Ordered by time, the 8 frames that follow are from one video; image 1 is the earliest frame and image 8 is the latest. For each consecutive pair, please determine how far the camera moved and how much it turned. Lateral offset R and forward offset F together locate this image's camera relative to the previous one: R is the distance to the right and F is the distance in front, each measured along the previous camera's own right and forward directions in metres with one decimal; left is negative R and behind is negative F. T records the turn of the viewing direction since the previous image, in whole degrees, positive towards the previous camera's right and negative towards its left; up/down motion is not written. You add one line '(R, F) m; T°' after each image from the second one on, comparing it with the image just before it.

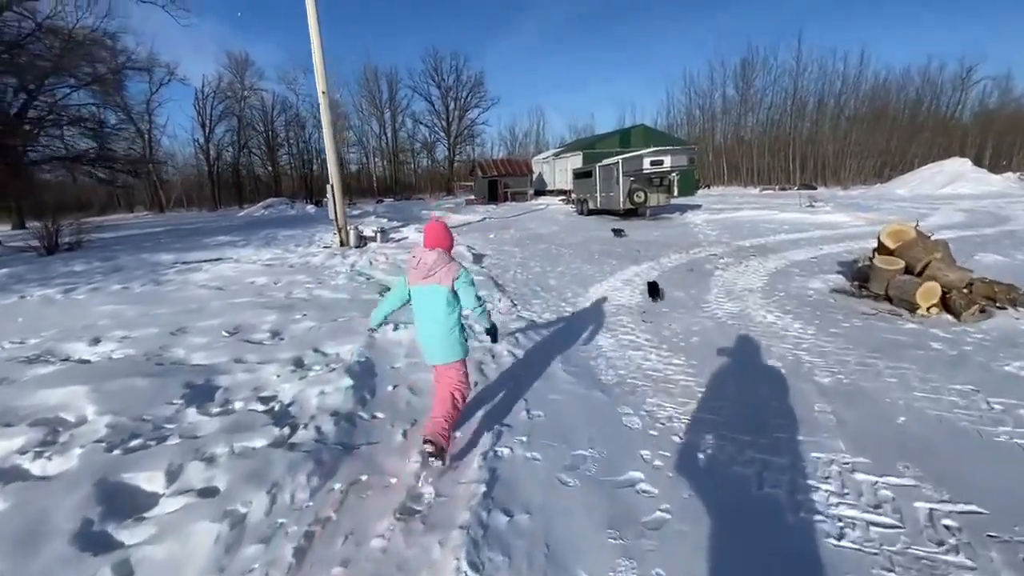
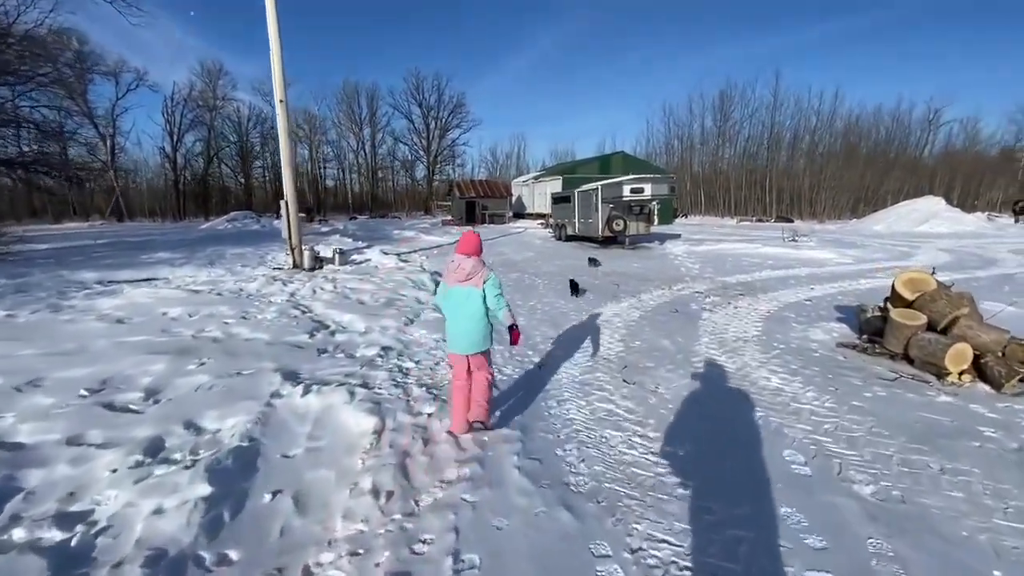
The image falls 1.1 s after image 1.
(+0.3, +1.3) m; +3°
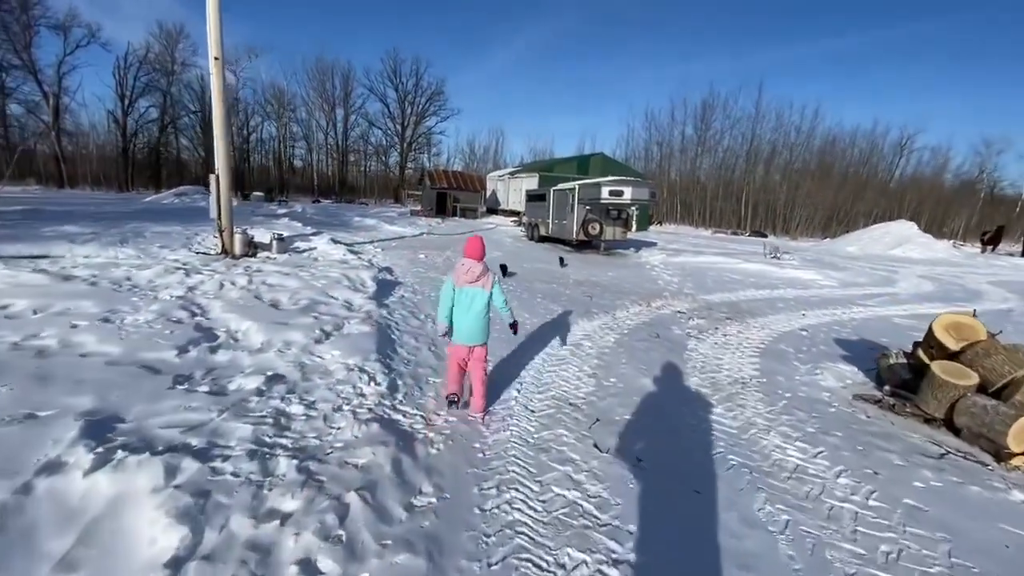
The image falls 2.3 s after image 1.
(+0.3, +1.6) m; +3°
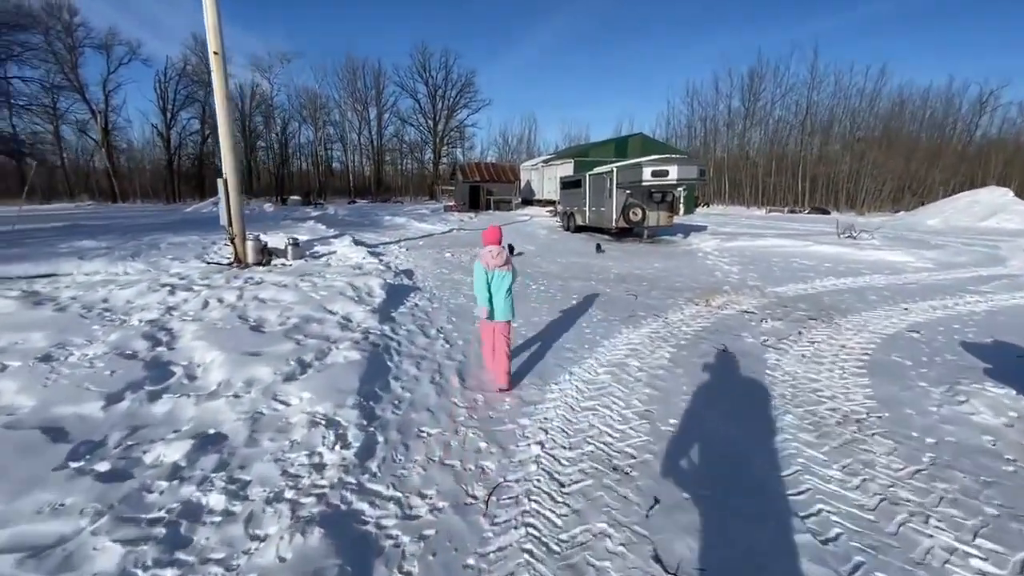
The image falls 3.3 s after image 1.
(+0.2, +1.5) m; -5°
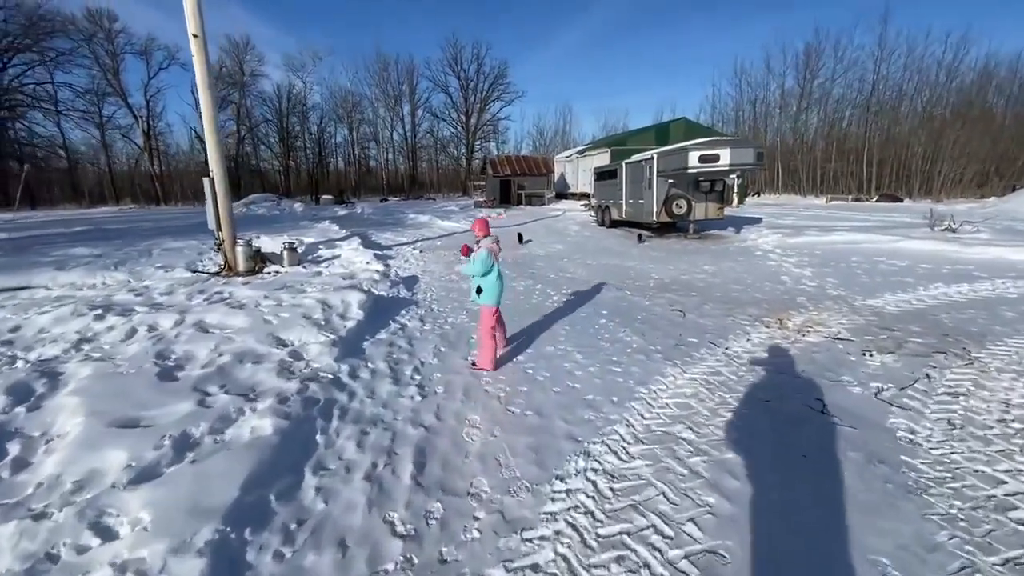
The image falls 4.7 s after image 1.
(+0.4, +1.8) m; -5°
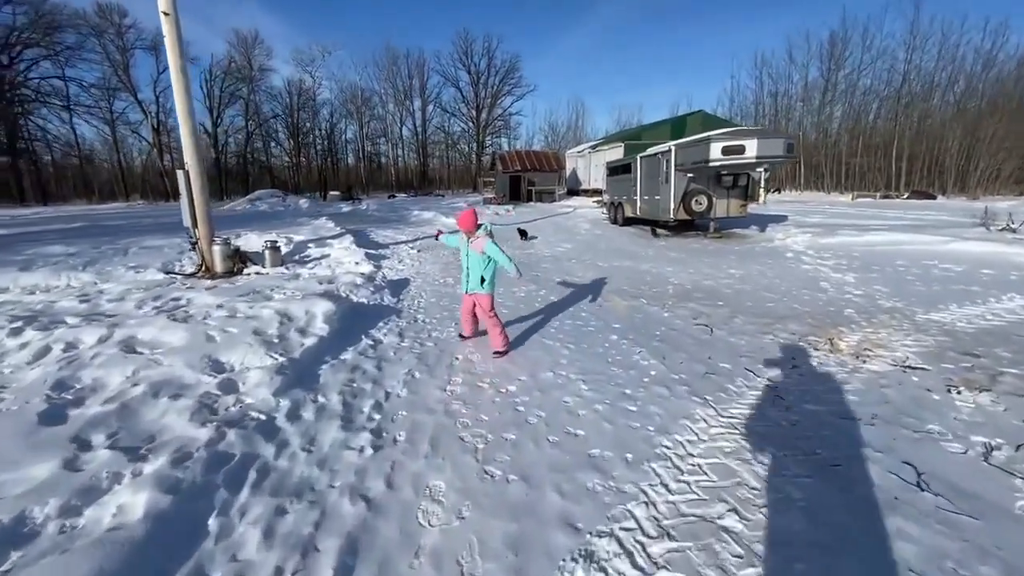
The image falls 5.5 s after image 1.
(+0.2, +1.1) m; -1°
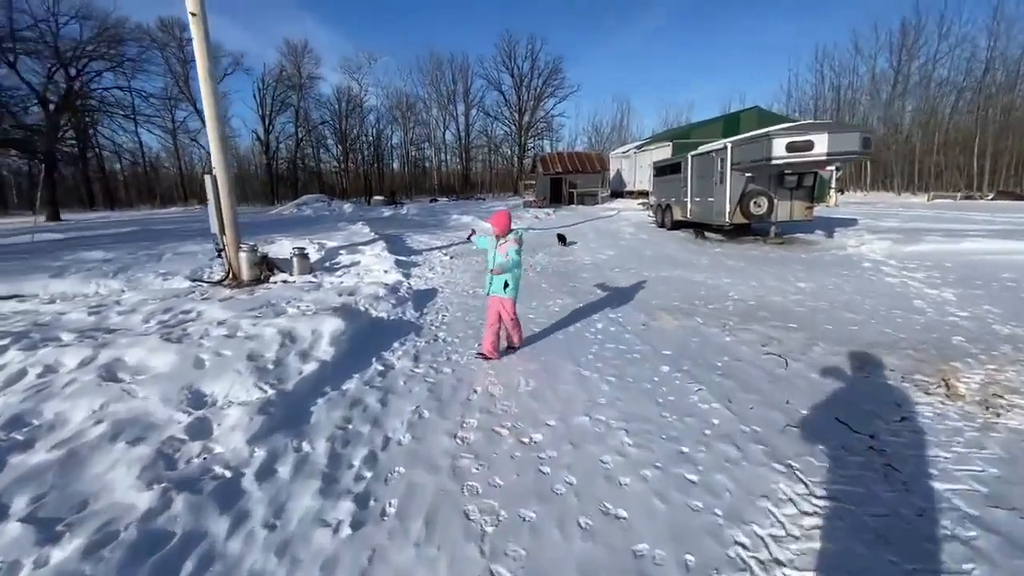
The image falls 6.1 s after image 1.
(+0.1, +0.8) m; -5°
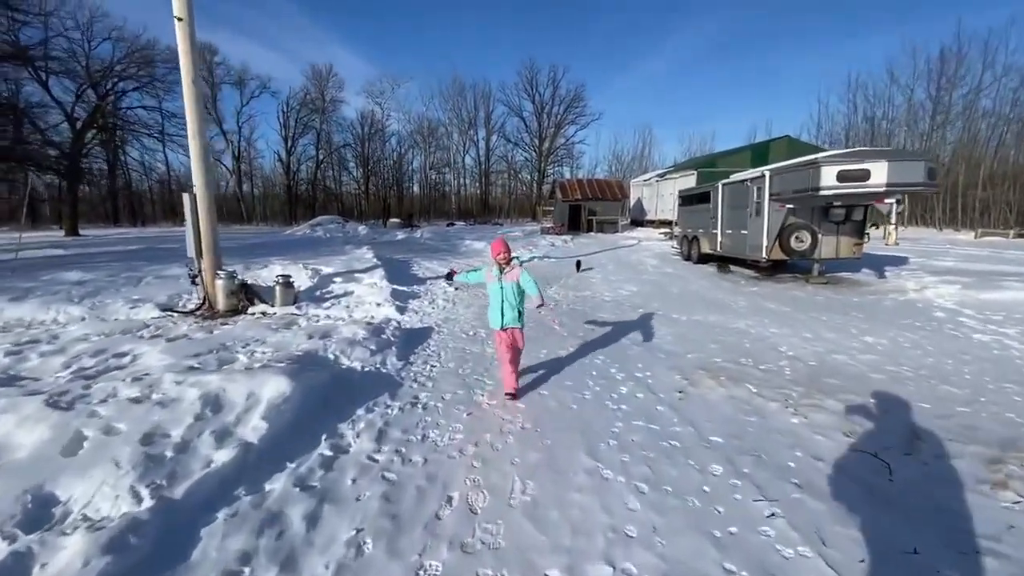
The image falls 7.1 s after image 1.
(+0.1, +1.3) m; -2°
